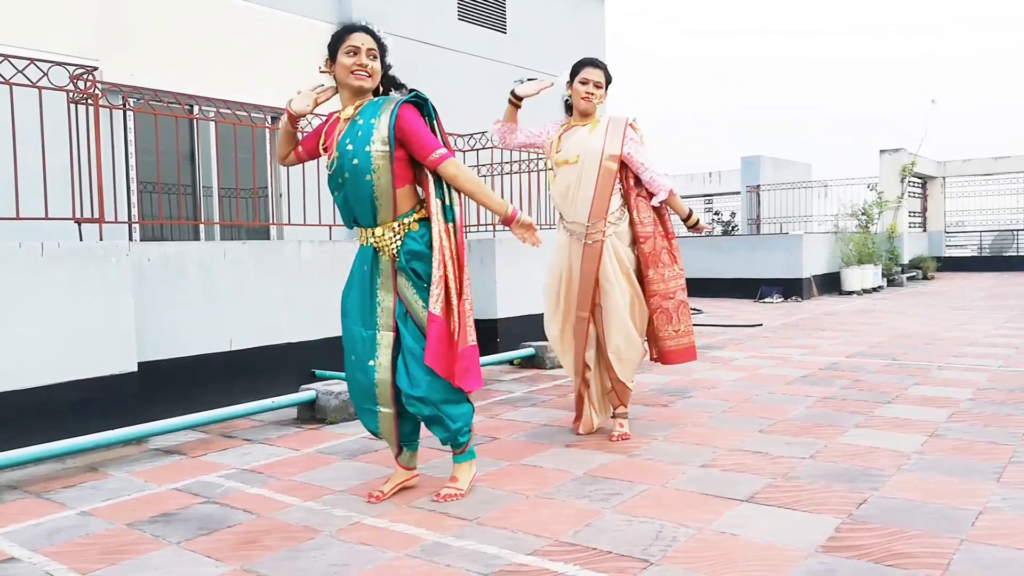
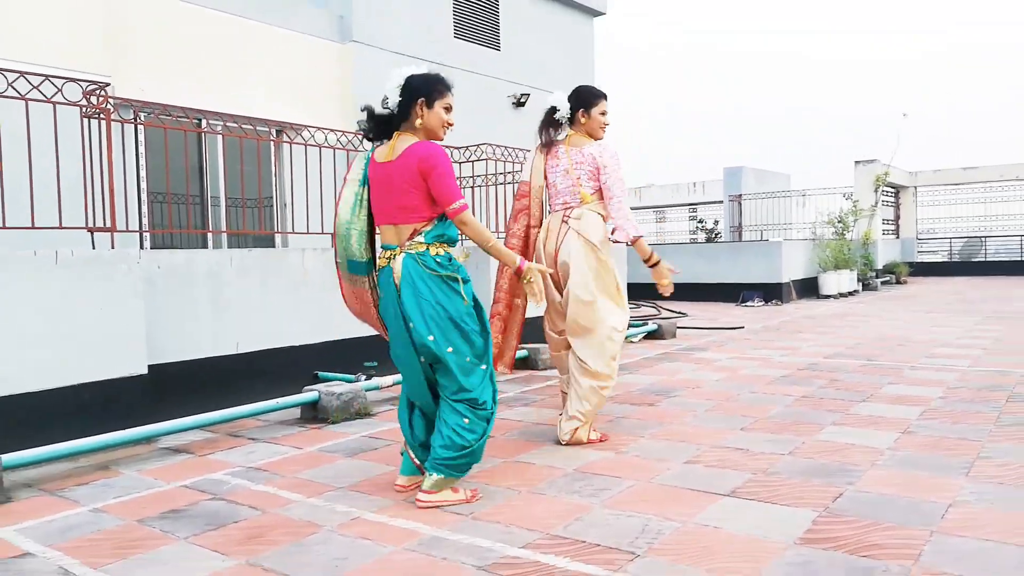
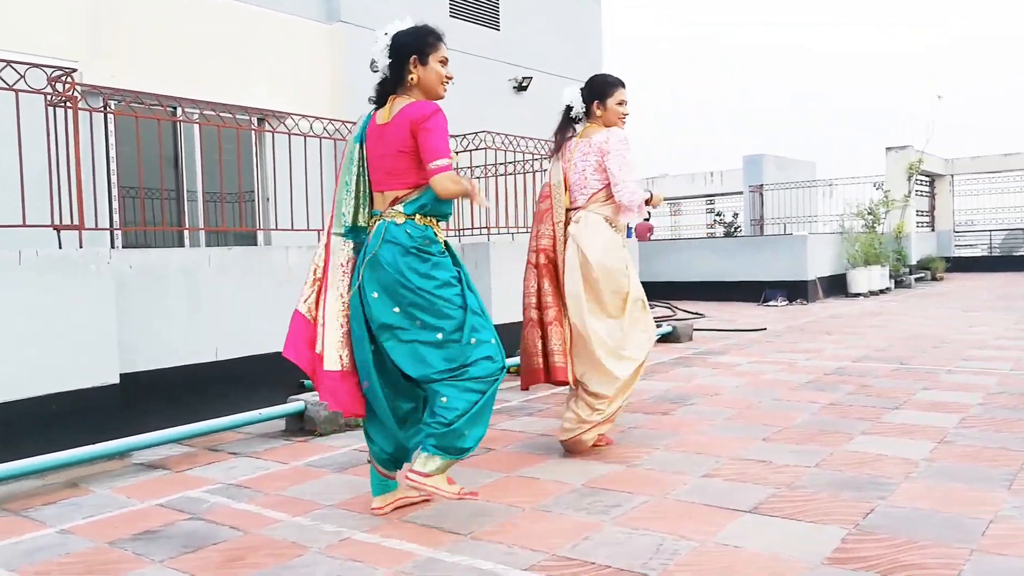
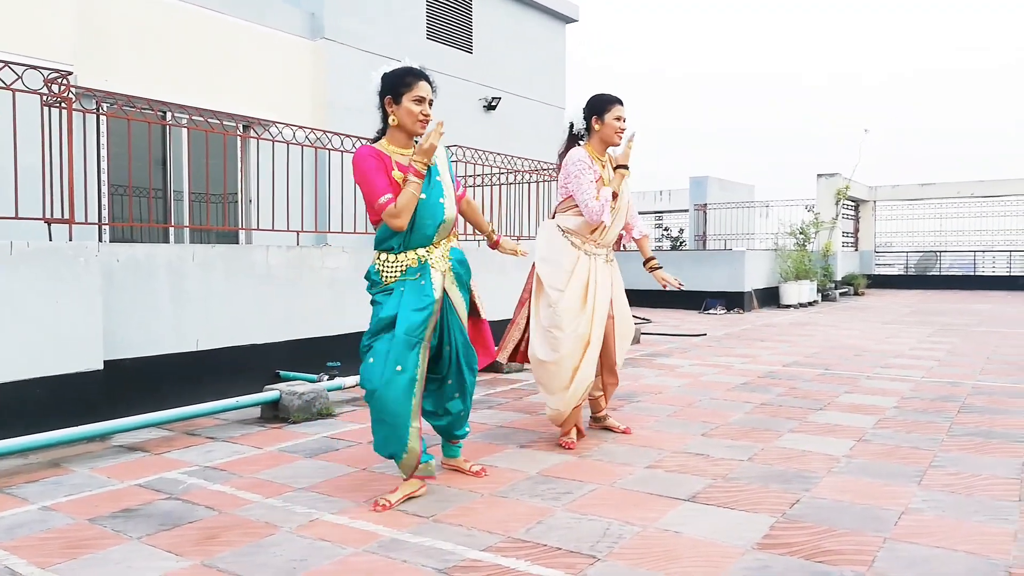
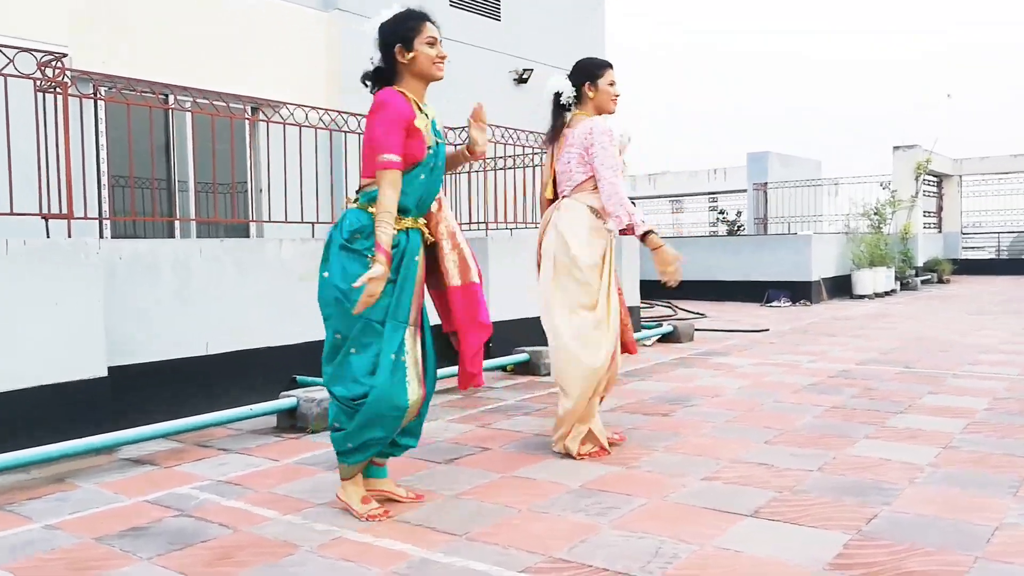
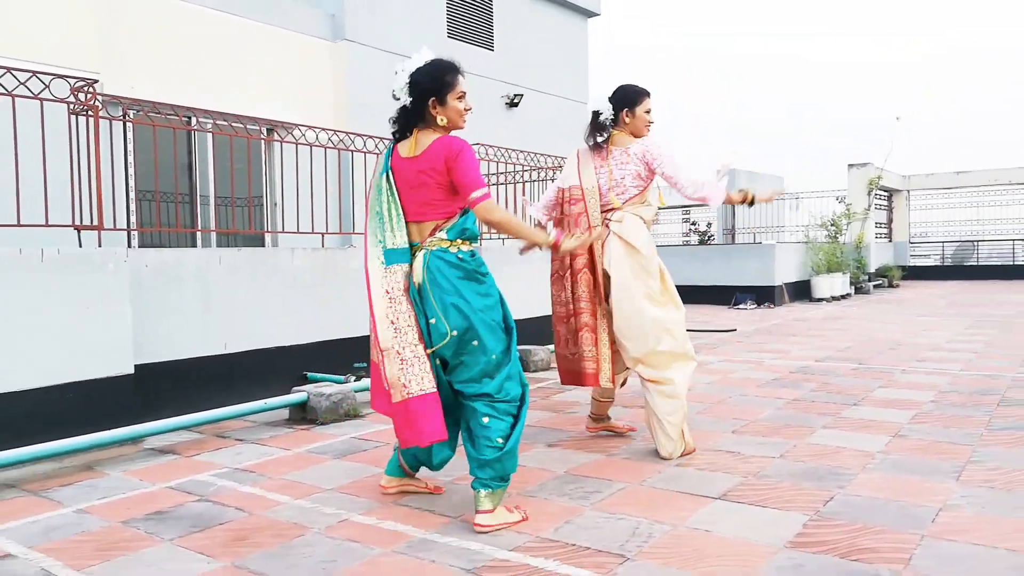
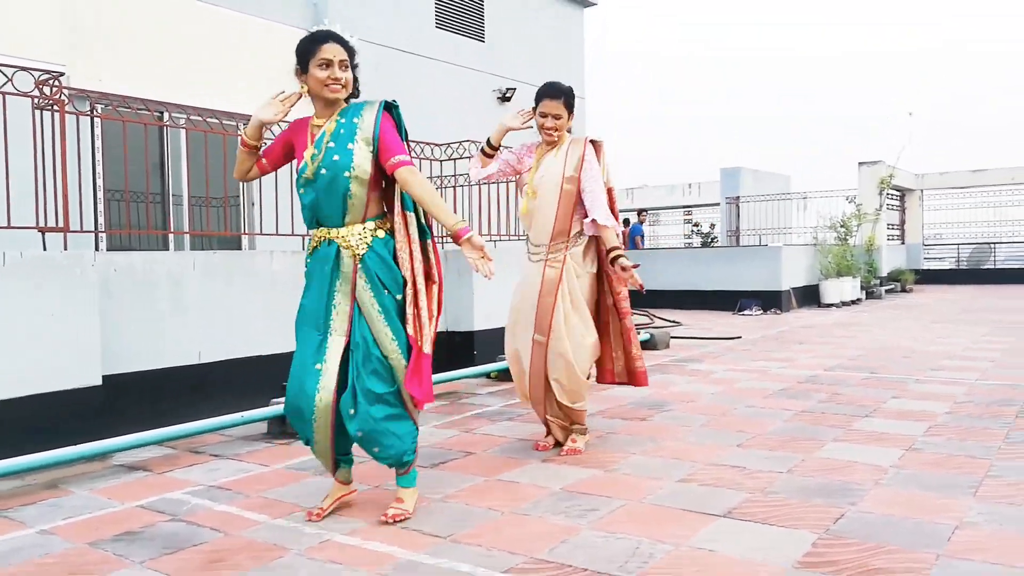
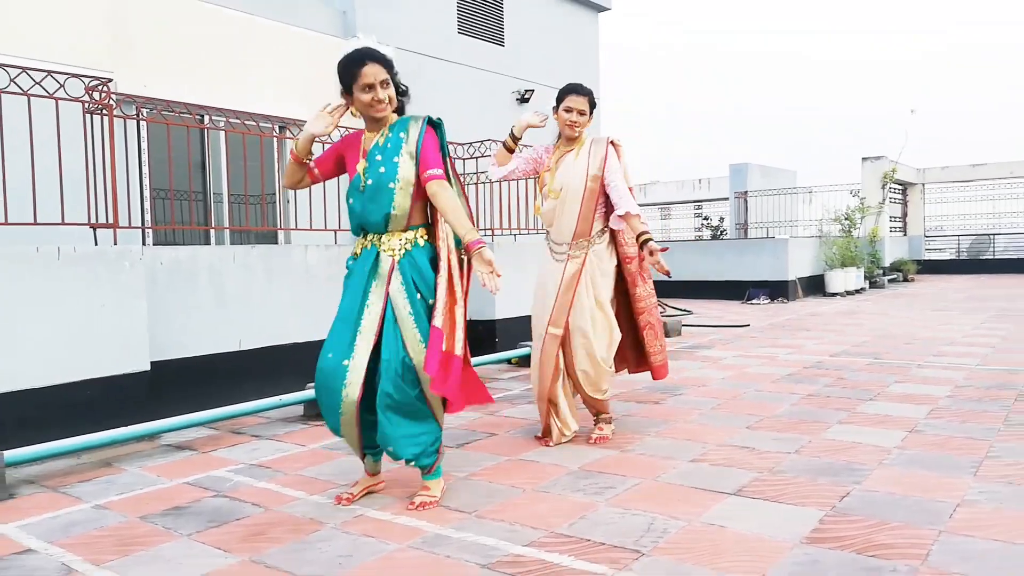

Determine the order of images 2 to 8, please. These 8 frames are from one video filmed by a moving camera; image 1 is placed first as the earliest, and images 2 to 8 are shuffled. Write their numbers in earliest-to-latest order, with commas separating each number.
8, 5, 2, 3, 6, 7, 4
